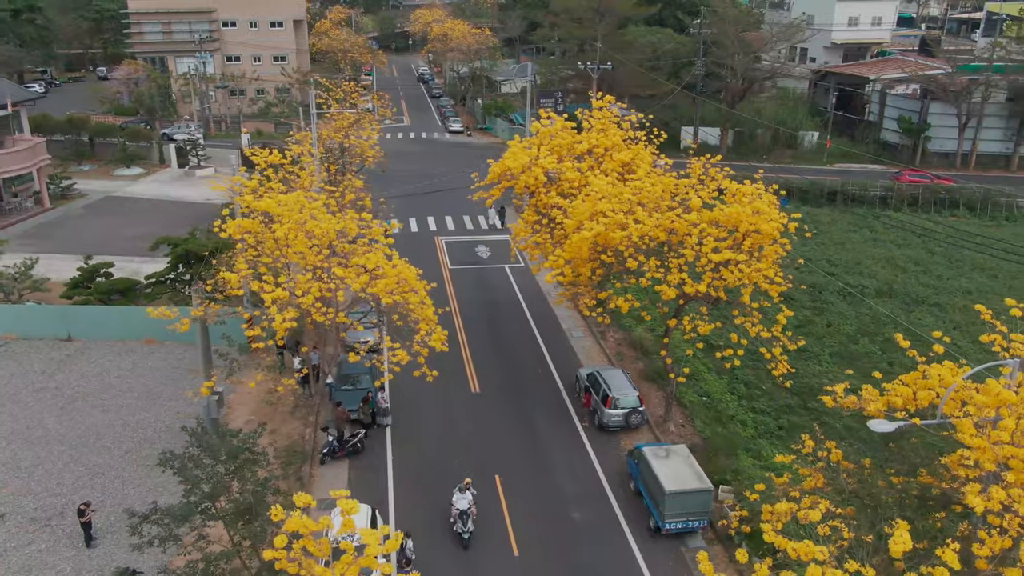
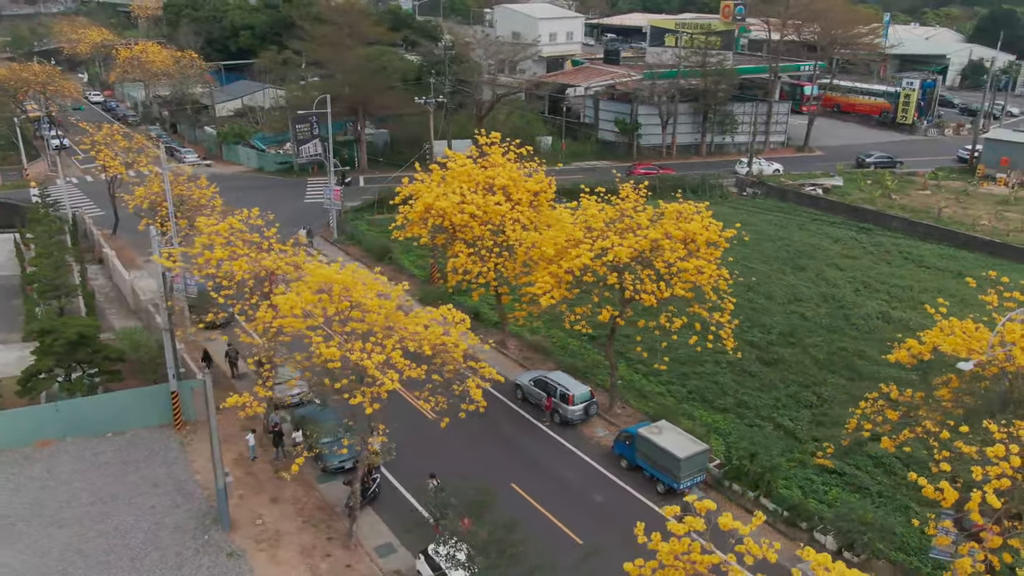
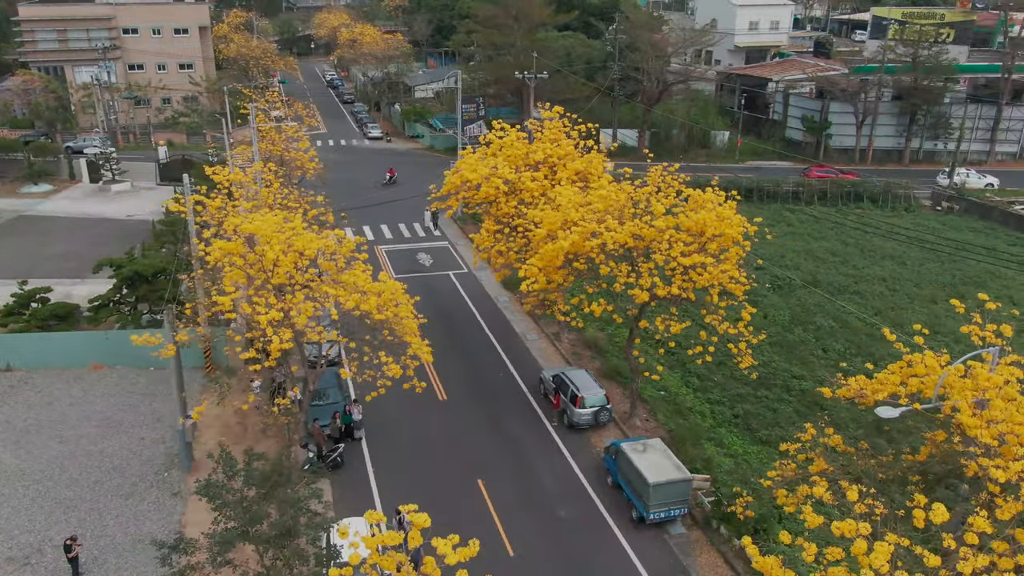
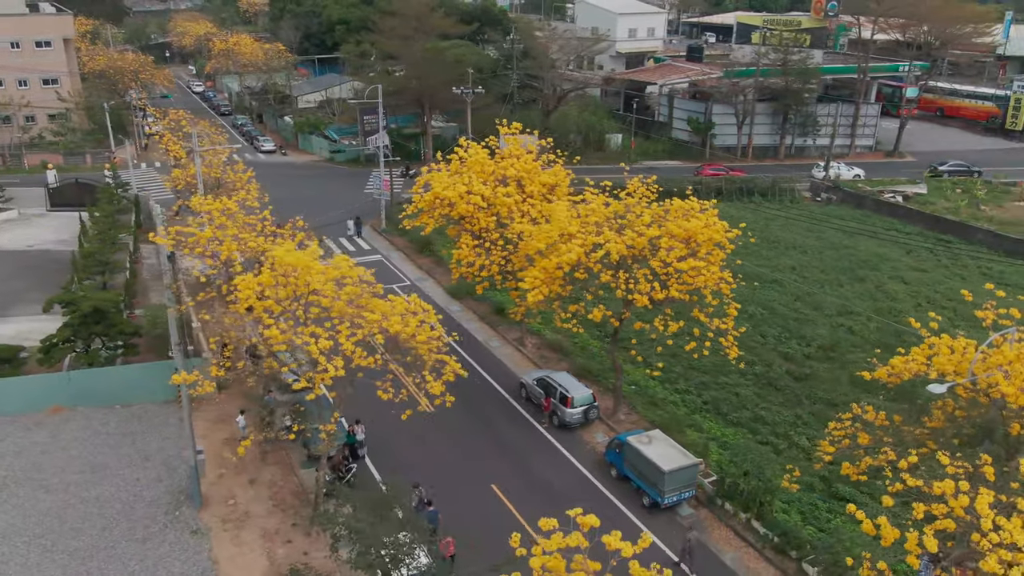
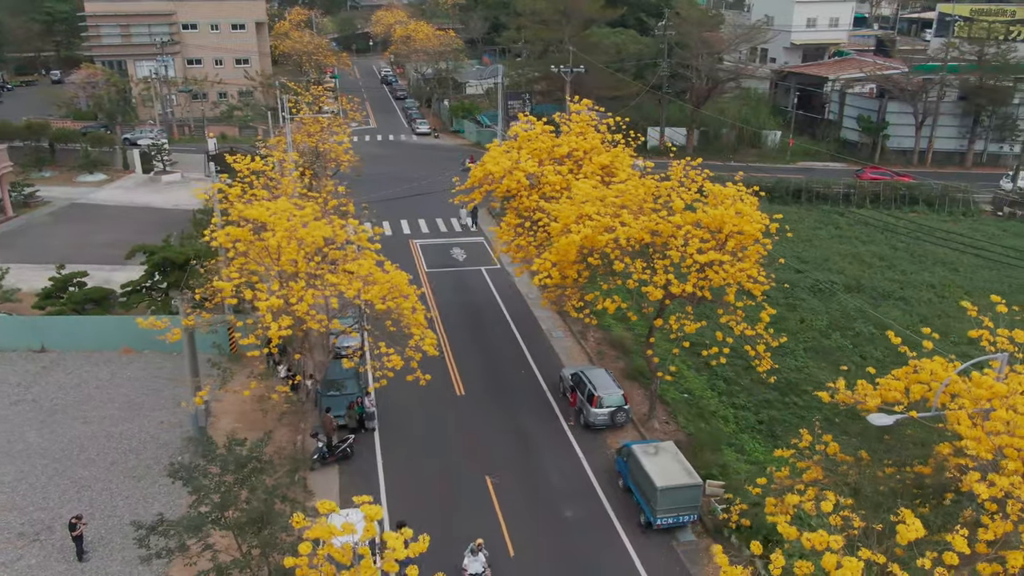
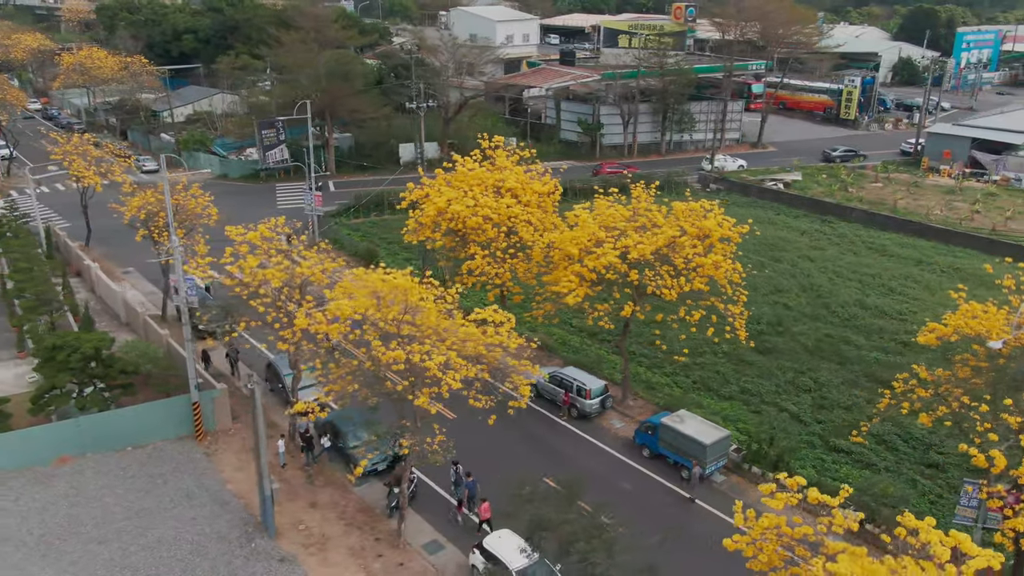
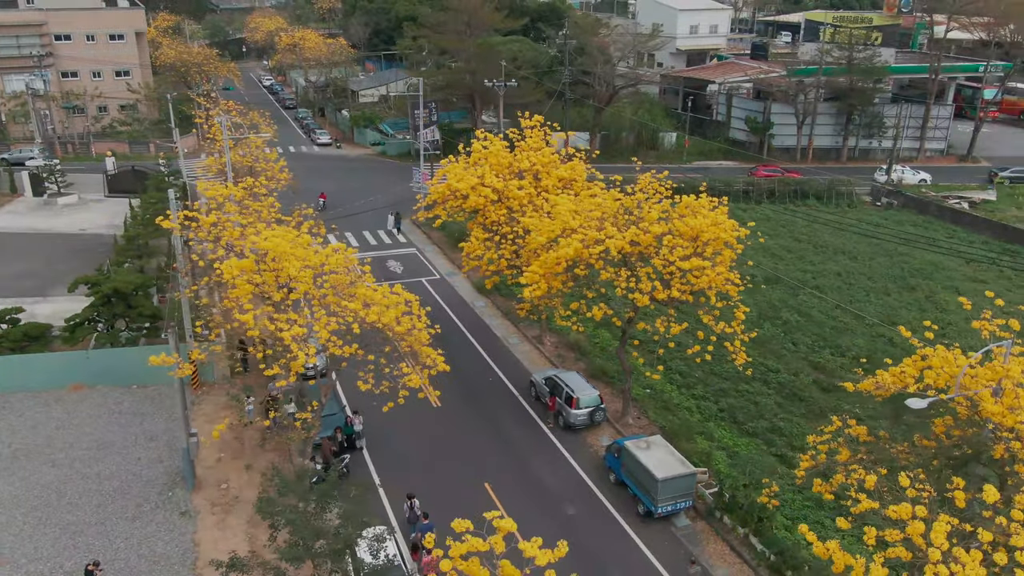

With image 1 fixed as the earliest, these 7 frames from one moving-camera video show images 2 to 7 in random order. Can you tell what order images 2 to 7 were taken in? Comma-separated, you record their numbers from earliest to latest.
5, 3, 7, 4, 2, 6
